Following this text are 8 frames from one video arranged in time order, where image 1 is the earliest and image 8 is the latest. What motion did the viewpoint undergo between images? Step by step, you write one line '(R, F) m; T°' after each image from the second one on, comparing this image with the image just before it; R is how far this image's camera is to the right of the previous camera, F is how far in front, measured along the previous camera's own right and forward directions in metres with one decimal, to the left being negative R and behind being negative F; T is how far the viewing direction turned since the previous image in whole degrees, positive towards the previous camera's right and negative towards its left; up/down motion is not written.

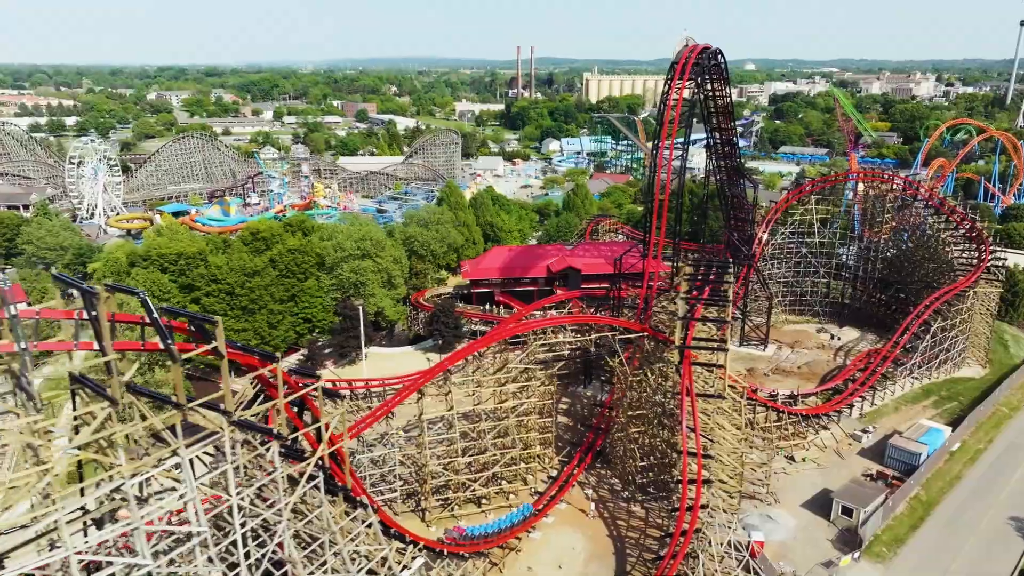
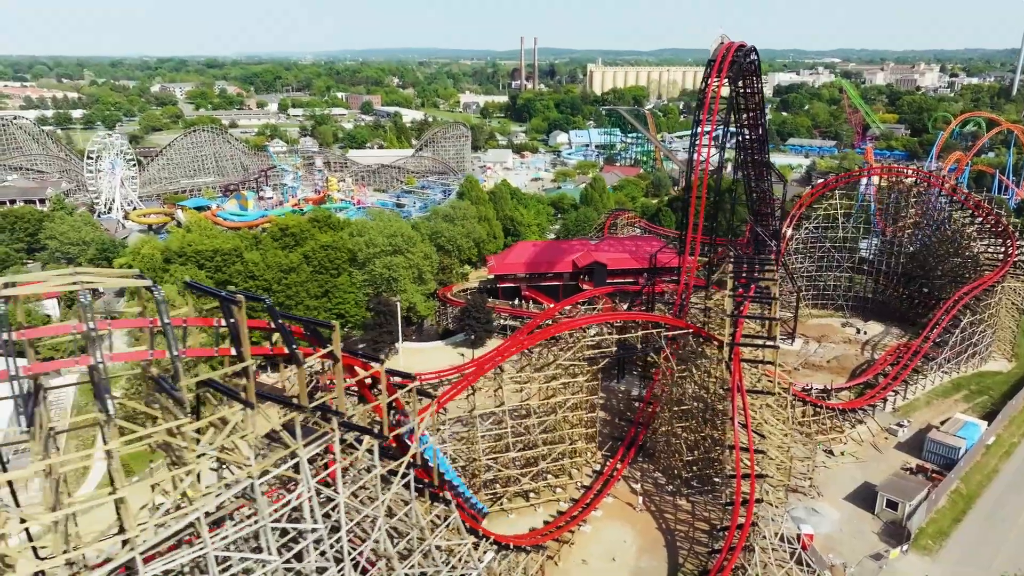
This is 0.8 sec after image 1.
(-1.0, -0.2) m; 0°
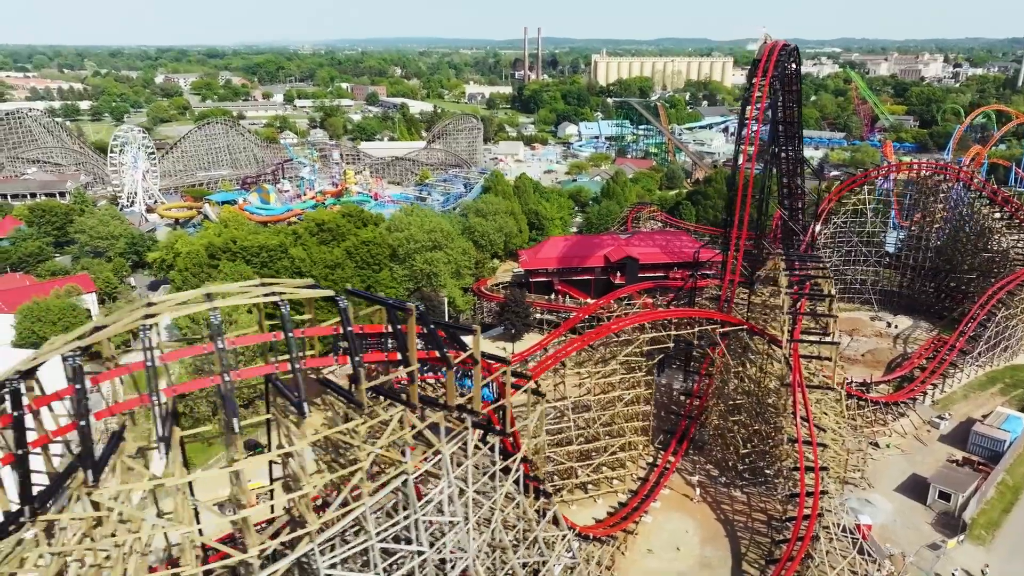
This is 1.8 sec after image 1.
(-1.3, -0.3) m; 0°
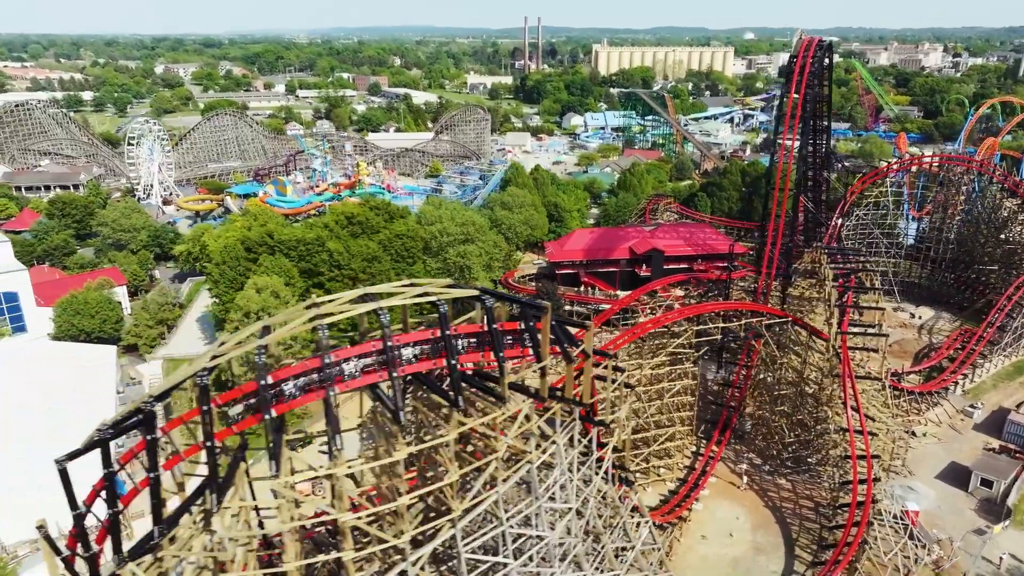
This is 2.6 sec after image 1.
(-1.2, -0.3) m; 0°
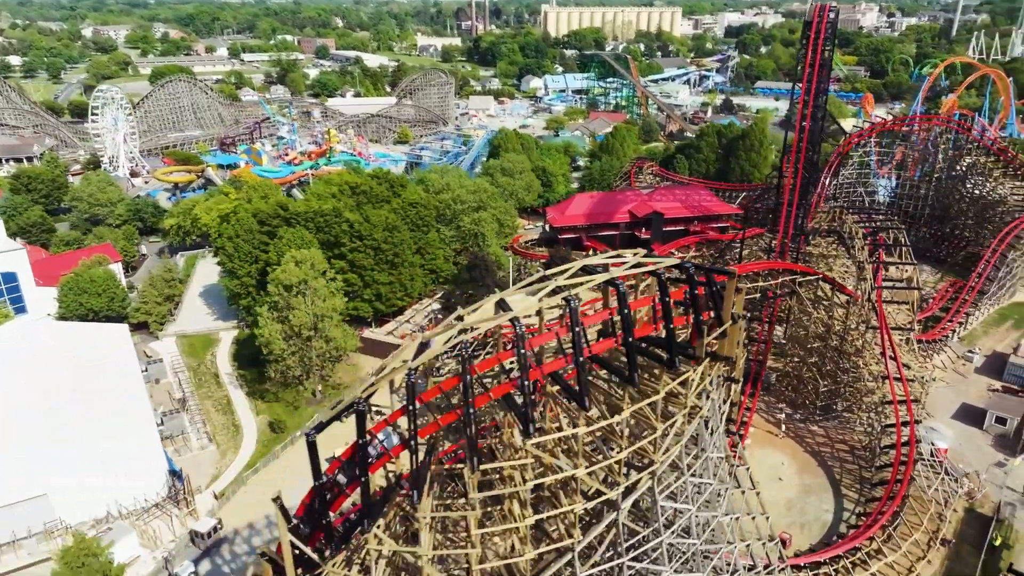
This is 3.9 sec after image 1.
(-2.3, -0.3) m; +4°
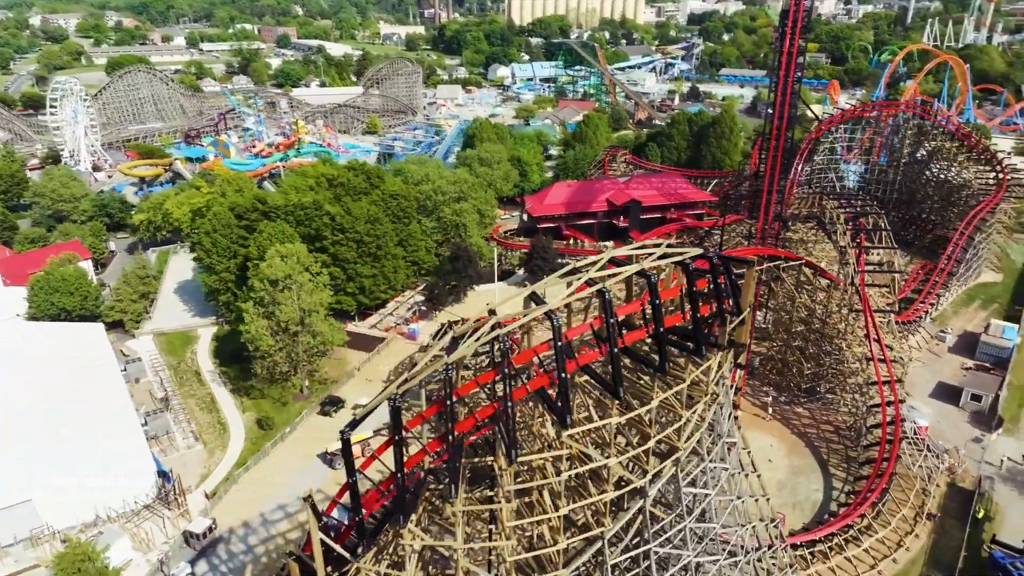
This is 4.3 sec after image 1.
(-0.5, 0.0) m; +3°
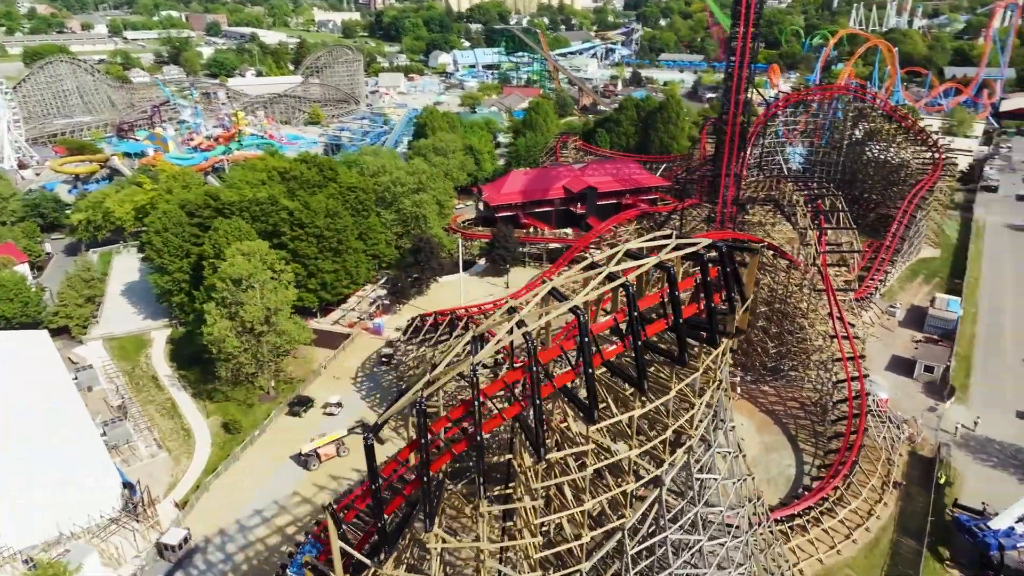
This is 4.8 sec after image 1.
(-0.6, +0.1) m; +5°
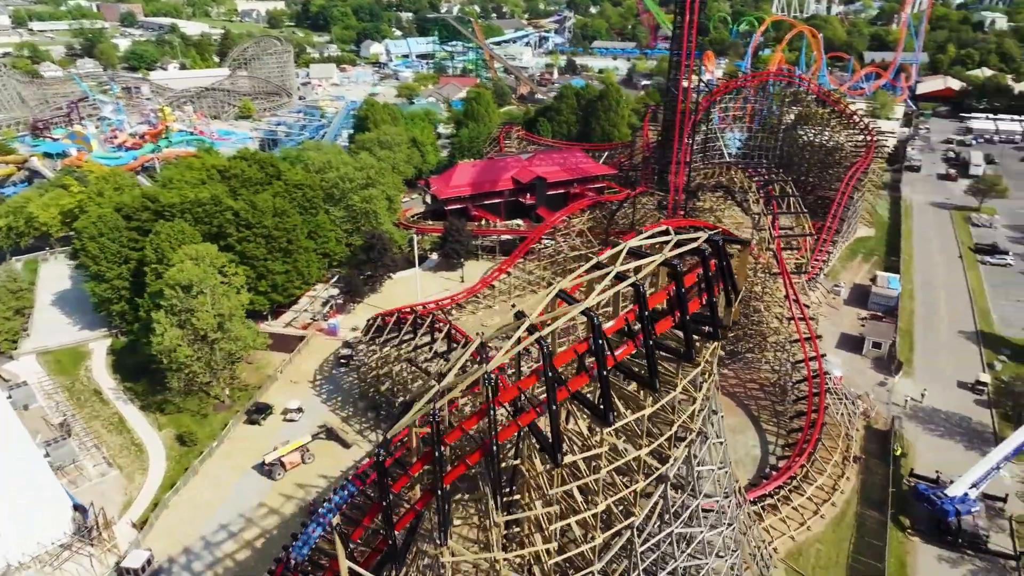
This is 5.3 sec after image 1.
(-0.6, +0.2) m; +5°
